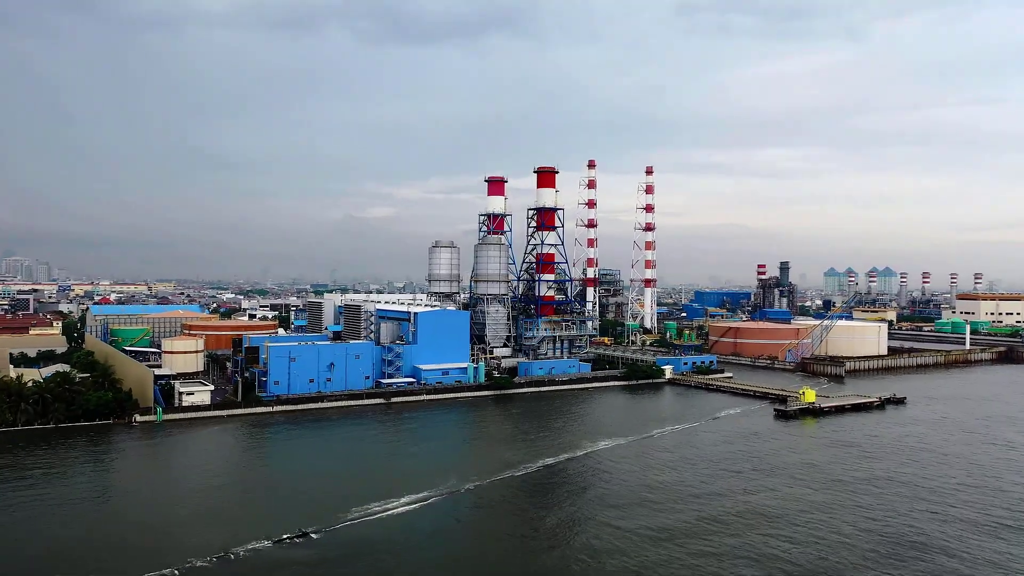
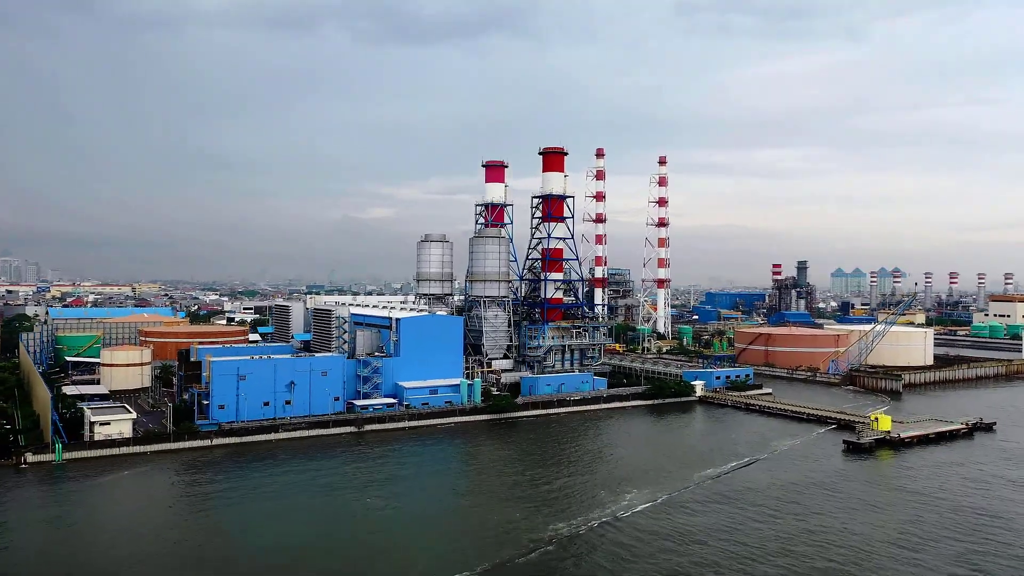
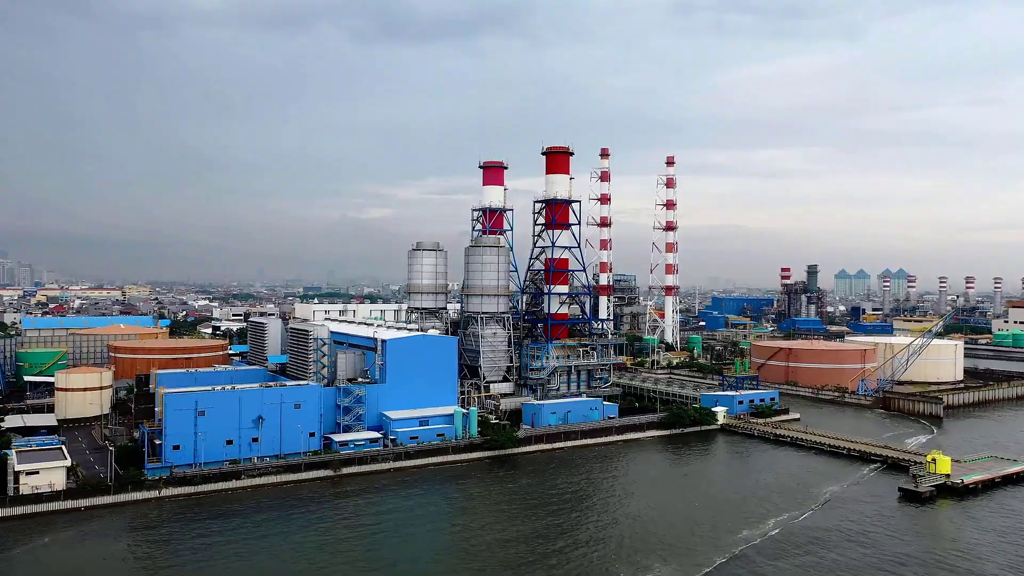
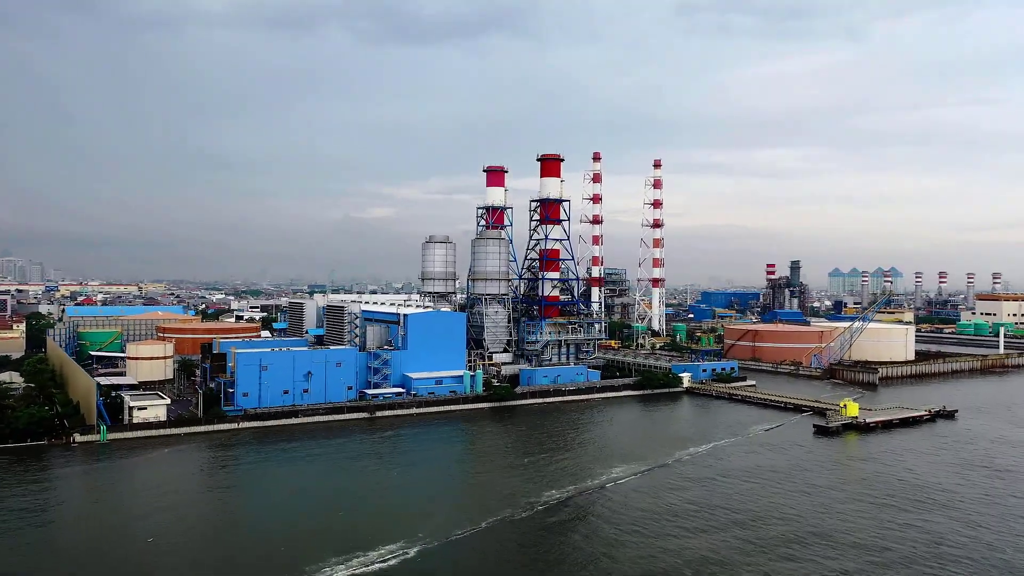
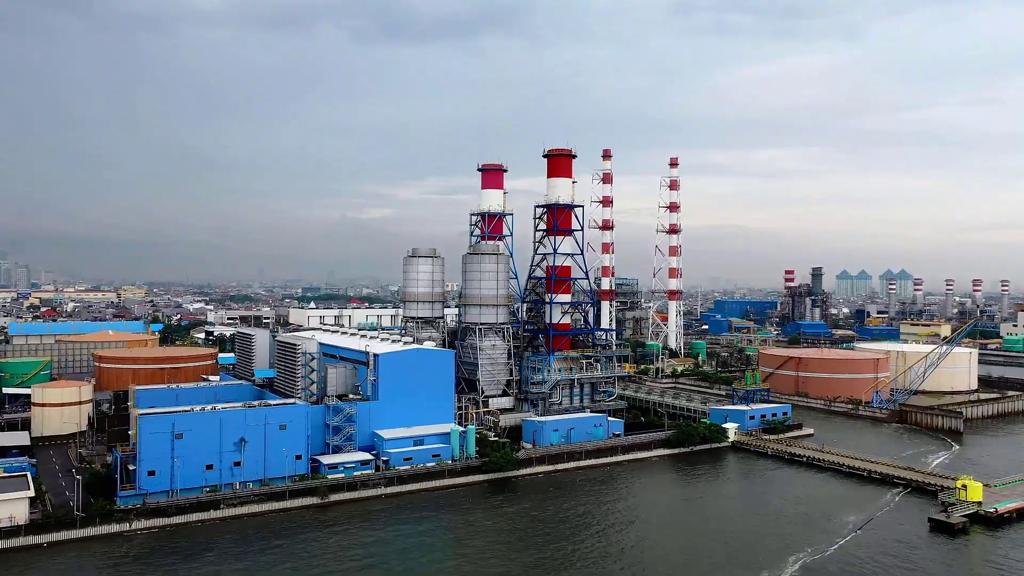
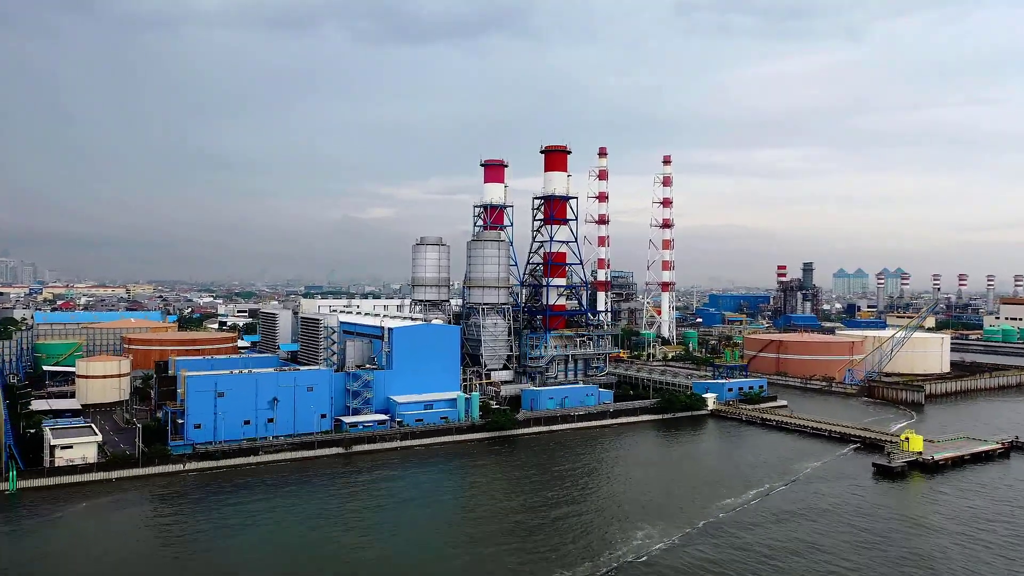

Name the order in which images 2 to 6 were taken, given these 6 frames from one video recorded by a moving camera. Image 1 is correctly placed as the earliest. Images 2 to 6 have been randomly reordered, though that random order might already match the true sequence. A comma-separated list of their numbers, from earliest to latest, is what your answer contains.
4, 2, 6, 3, 5
